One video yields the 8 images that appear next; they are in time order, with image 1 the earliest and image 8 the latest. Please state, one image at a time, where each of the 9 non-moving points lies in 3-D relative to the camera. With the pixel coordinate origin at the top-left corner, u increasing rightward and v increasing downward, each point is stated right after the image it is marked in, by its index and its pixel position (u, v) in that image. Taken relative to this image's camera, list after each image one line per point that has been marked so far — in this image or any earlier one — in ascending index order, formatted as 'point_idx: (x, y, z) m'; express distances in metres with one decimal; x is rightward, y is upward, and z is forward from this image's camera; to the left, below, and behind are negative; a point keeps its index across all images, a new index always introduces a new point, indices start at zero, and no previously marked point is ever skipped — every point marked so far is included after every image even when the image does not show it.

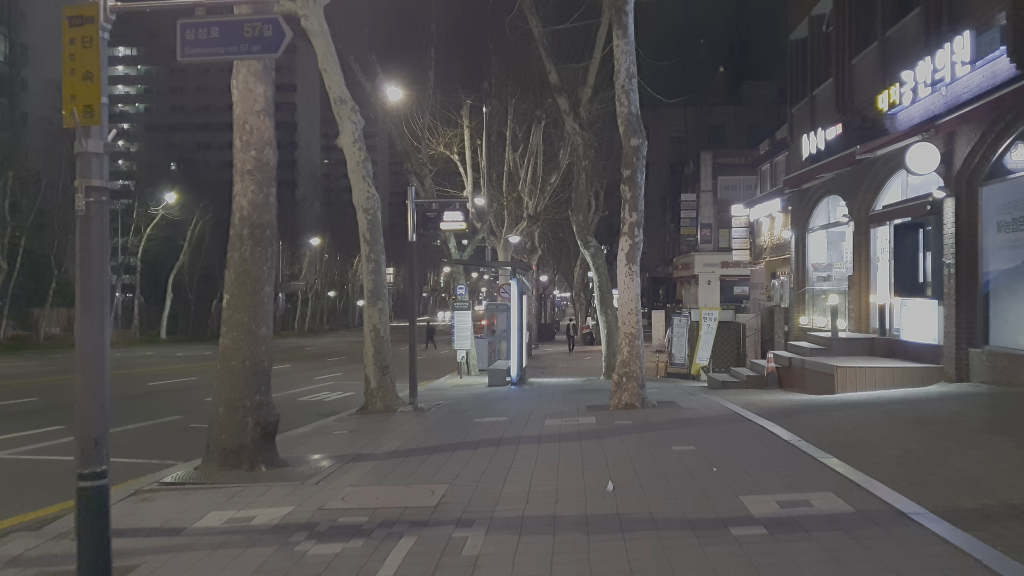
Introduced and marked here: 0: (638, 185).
0: (+1.8, +1.4, +13.7) m
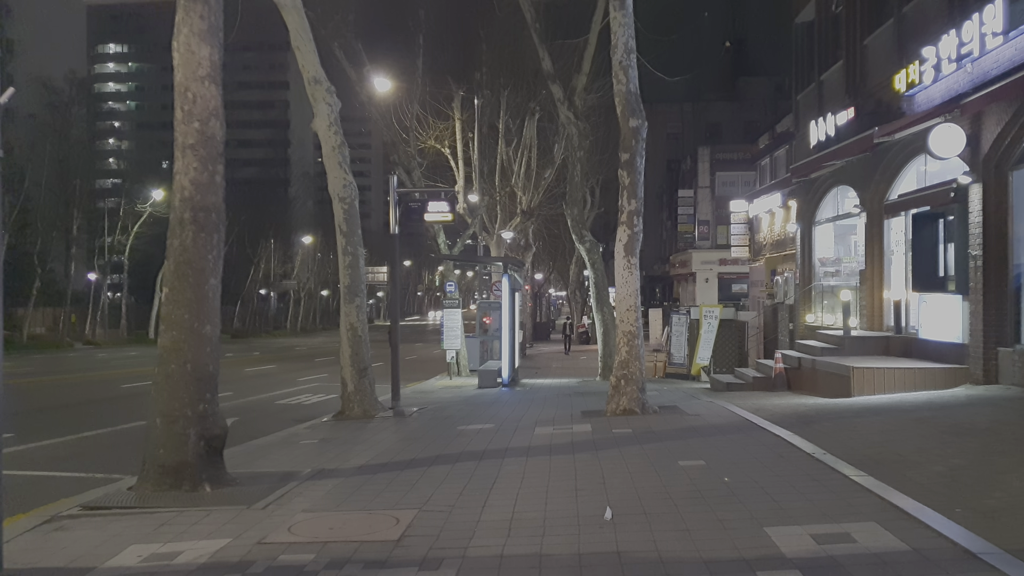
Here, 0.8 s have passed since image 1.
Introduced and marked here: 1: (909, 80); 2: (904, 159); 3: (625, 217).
0: (+1.6, +1.5, +12.5) m
1: (+5.9, +3.1, +14.4) m
2: (+6.6, +2.2, +16.2) m
3: (+1.4, +0.9, +12.5) m
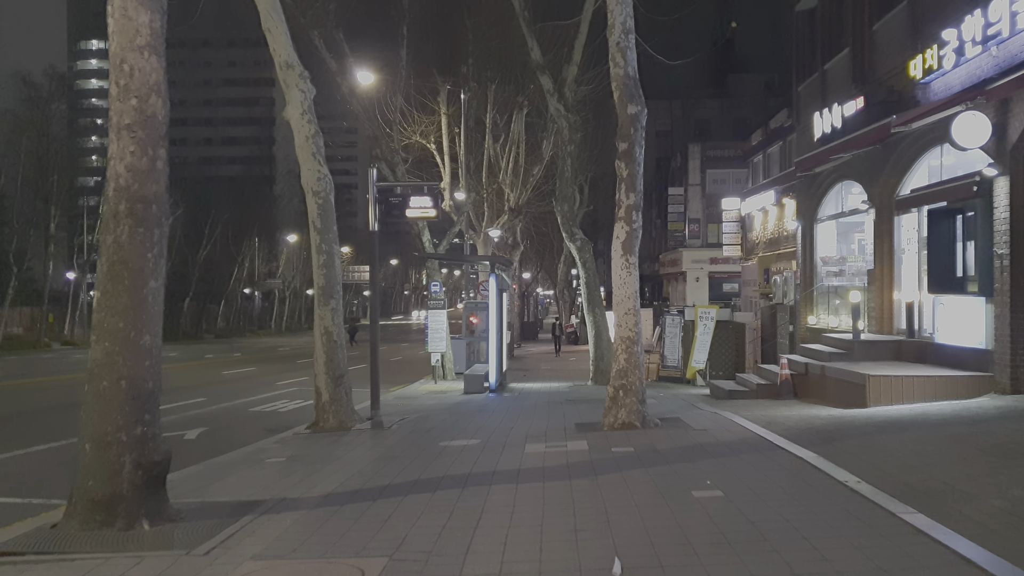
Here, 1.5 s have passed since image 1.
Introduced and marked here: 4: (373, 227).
0: (+1.5, +1.5, +11.5) m
1: (+5.7, +3.1, +13.4) m
2: (+6.4, +2.1, +15.3) m
3: (+1.3, +0.9, +11.4) m
4: (-2.3, +1.0, +16.0) m
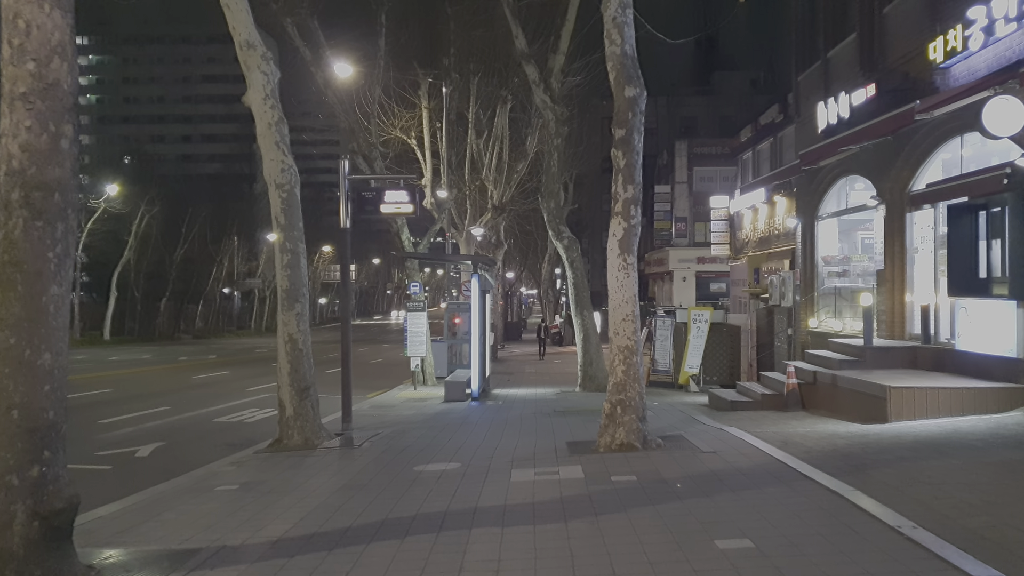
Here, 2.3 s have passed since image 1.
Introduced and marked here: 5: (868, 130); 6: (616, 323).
0: (+1.3, +1.5, +10.3) m
1: (+5.5, +3.0, +12.3) m
2: (+6.1, +2.1, +14.2) m
3: (+1.1, +0.9, +10.2) m
4: (-2.5, +1.0, +14.7) m
5: (+5.5, +2.4, +15.1) m
6: (+1.1, -0.4, +10.0) m
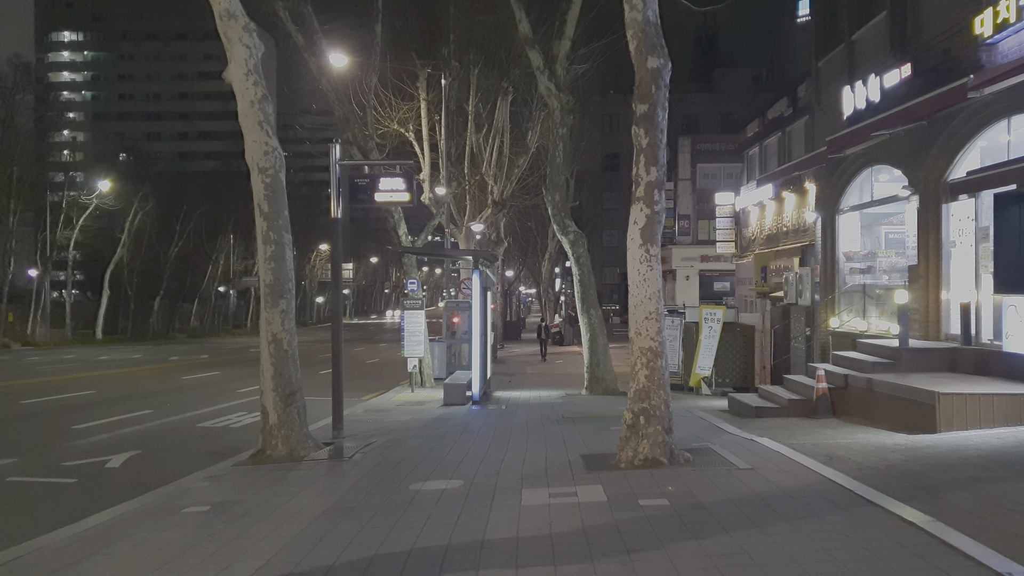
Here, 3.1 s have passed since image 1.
0: (+1.4, +1.5, +9.2) m
1: (+5.6, +3.1, +11.2) m
2: (+6.2, +2.2, +13.0) m
3: (+1.2, +0.9, +9.1) m
4: (-2.5, +1.0, +13.6) m
5: (+5.6, +2.5, +14.0) m
6: (+1.1, -0.3, +8.8) m
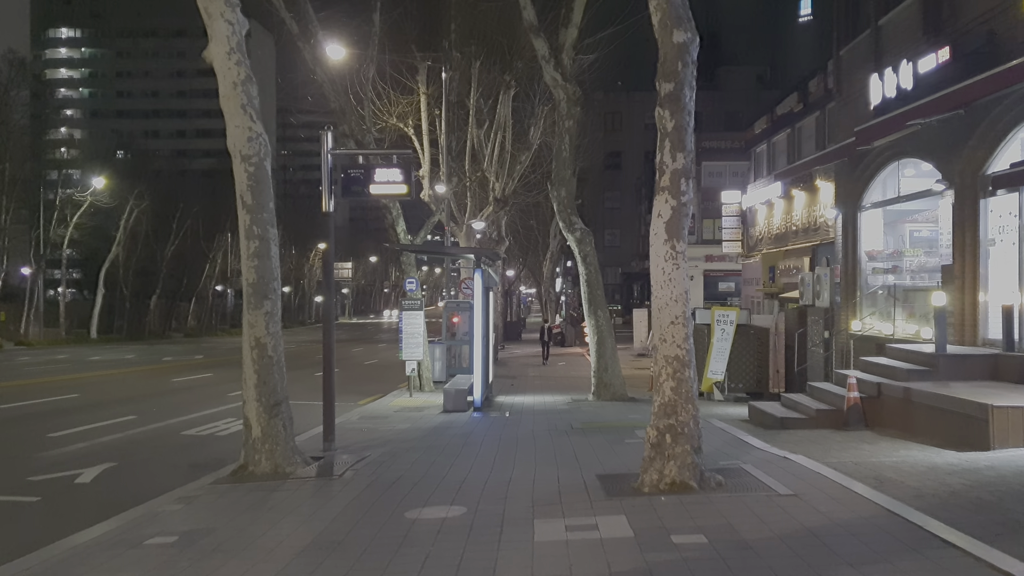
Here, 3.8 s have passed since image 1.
0: (+1.5, +1.5, +8.2) m
1: (+5.7, +3.1, +10.2) m
2: (+6.3, +2.1, +12.1) m
3: (+1.3, +0.9, +8.1) m
4: (-2.4, +1.0, +12.6) m
5: (+5.7, +2.5, +13.0) m
6: (+1.2, -0.3, +7.9) m
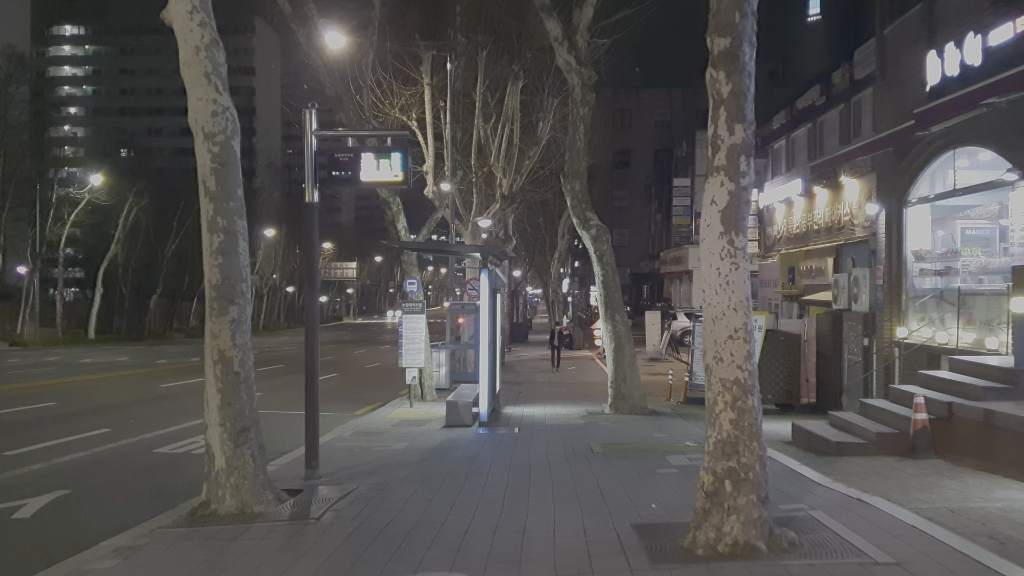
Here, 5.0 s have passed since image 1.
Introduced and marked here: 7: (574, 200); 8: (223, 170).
0: (+1.6, +1.5, +6.6) m
1: (+5.8, +3.0, +8.6) m
2: (+6.4, +2.1, +10.4) m
3: (+1.4, +0.9, +6.5) m
4: (-2.2, +1.0, +11.0) m
5: (+5.8, +2.4, +11.4) m
6: (+1.3, -0.3, +6.2) m
7: (+1.1, +1.7, +18.3) m
8: (-2.5, +1.0, +8.5) m
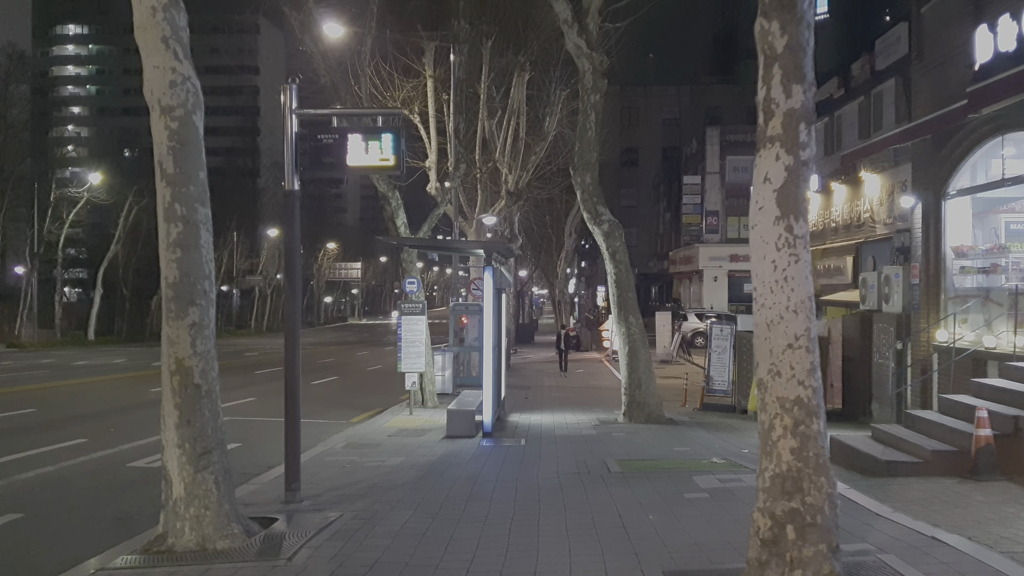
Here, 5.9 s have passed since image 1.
0: (+1.6, +1.5, +5.4) m
1: (+5.9, +3.0, +7.3) m
2: (+6.5, +2.1, +9.2) m
3: (+1.4, +0.9, +5.3) m
4: (-2.2, +1.0, +9.8) m
5: (+5.9, +2.4, +10.1) m
6: (+1.4, -0.3, +5.0) m
7: (+1.3, +1.7, +17.1) m
8: (-2.5, +1.0, +7.3) m
